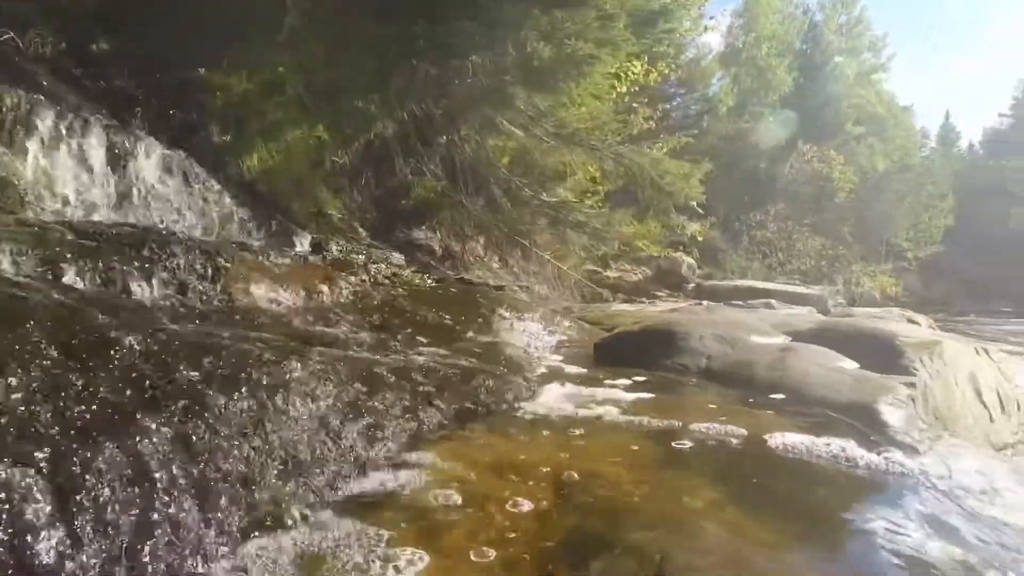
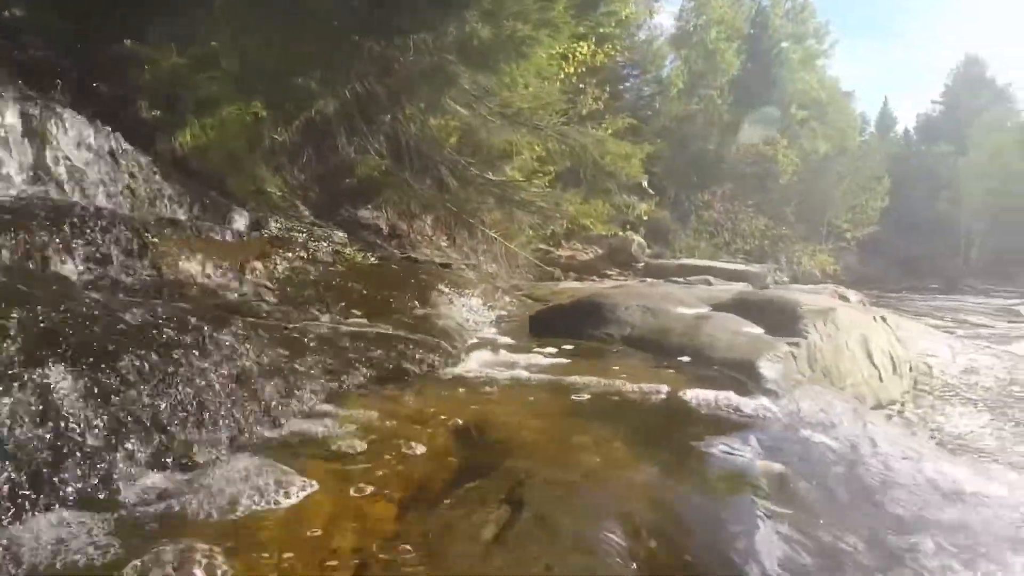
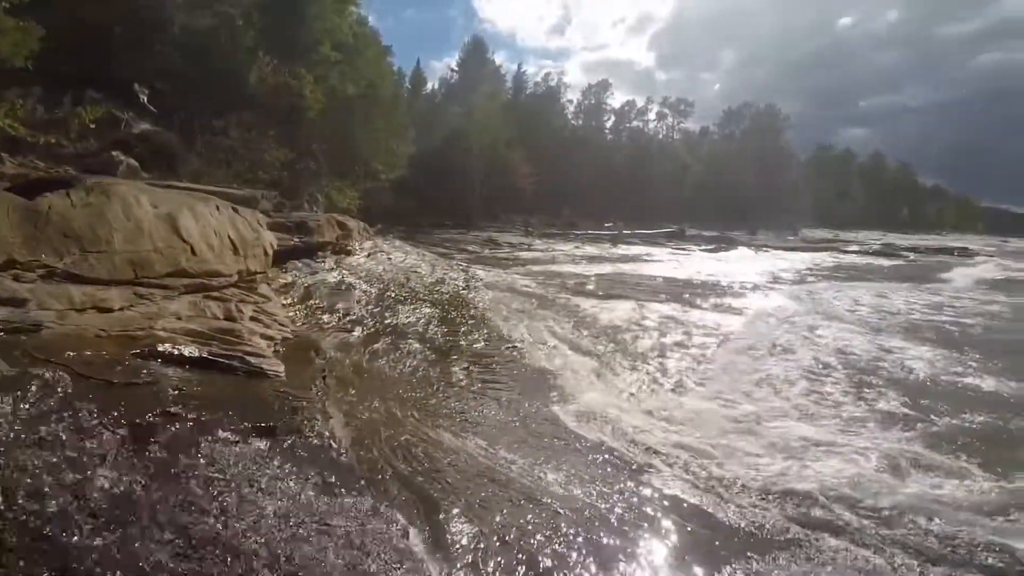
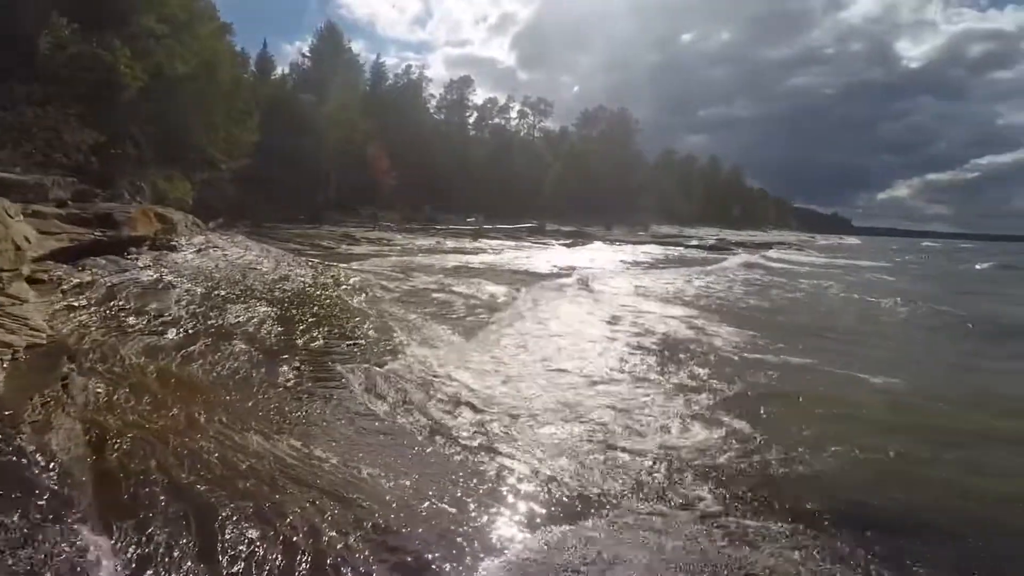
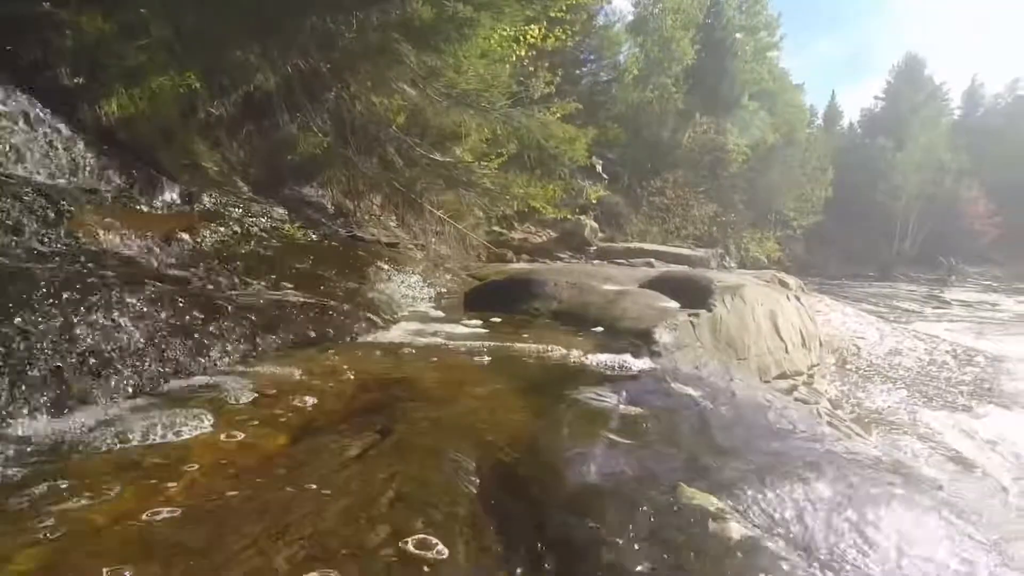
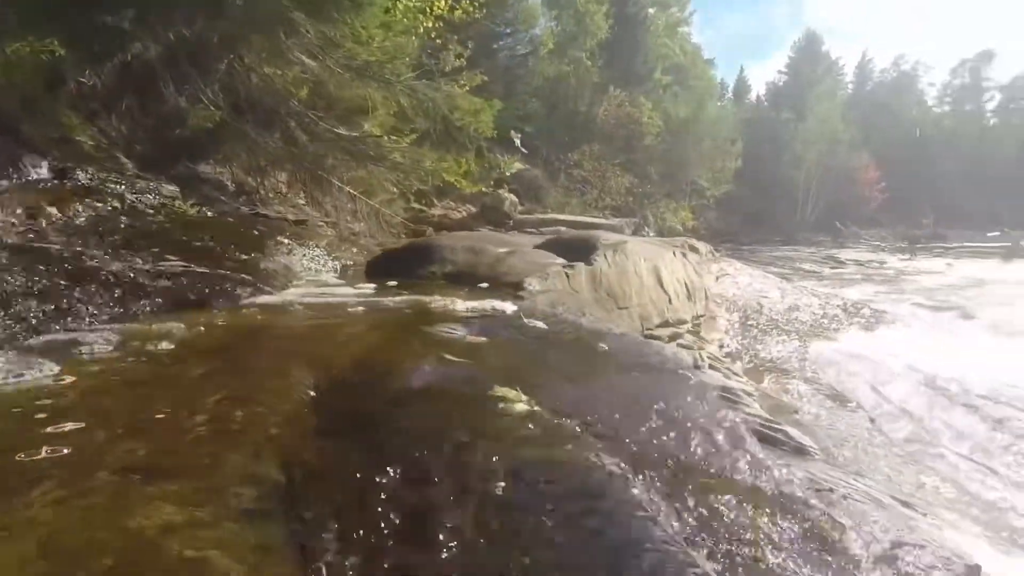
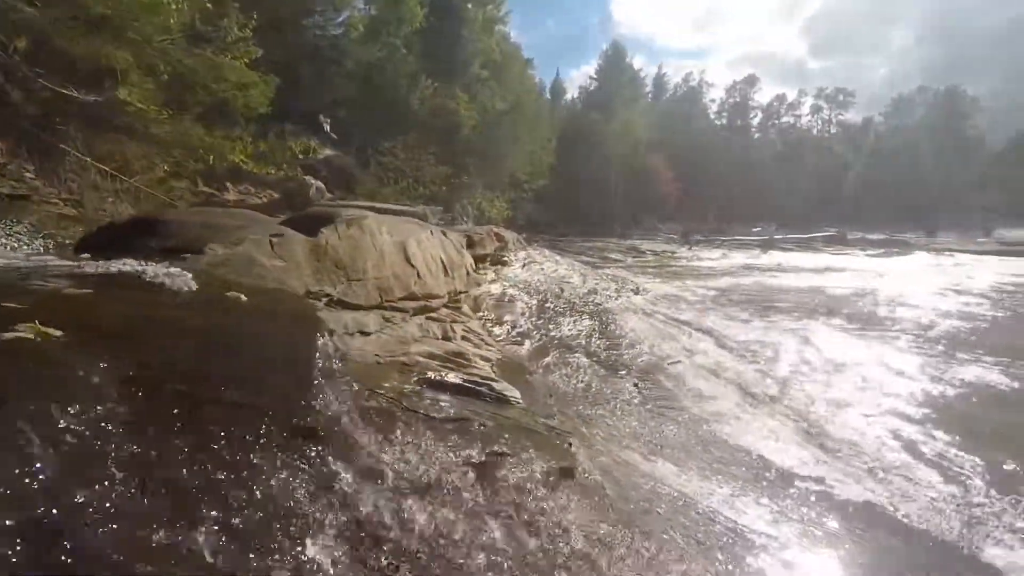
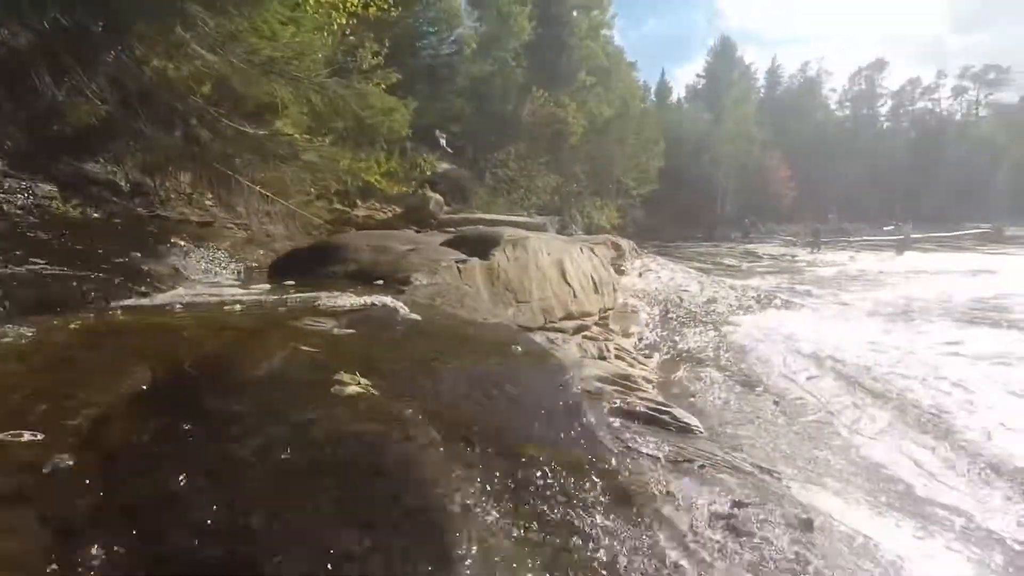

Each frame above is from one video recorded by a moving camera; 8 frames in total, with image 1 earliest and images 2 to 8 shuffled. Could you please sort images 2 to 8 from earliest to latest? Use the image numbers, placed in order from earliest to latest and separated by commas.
2, 5, 6, 8, 7, 3, 4
